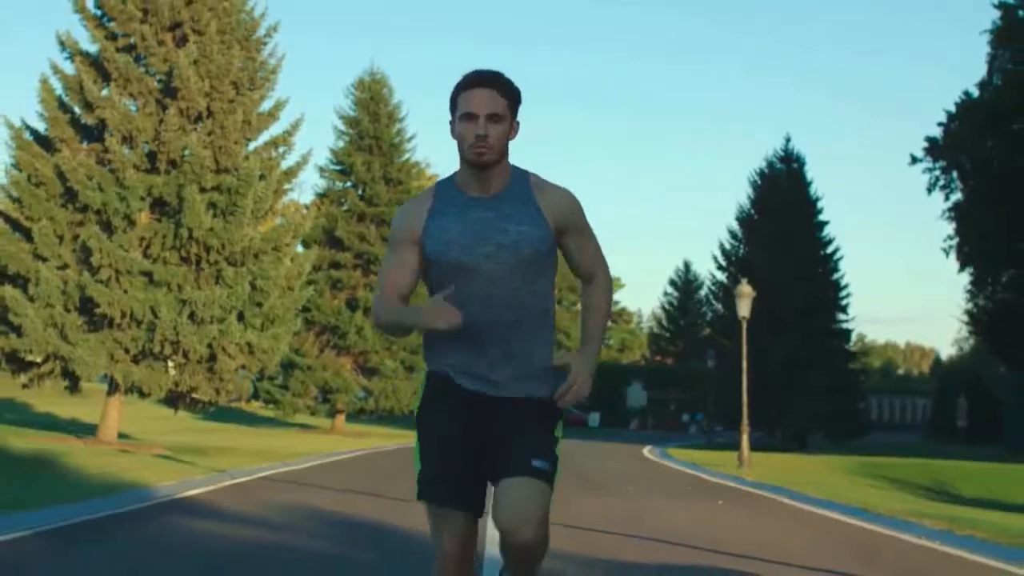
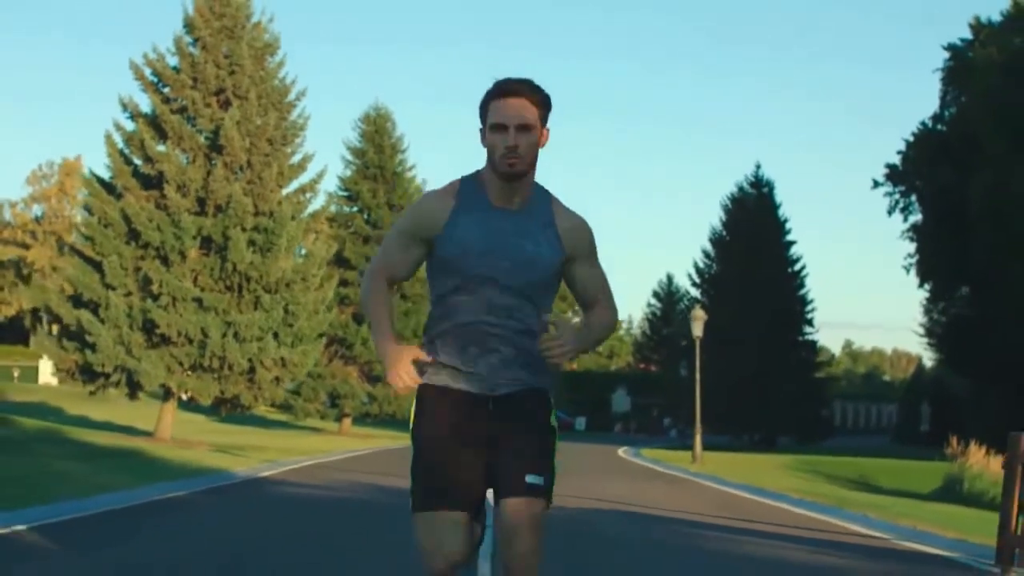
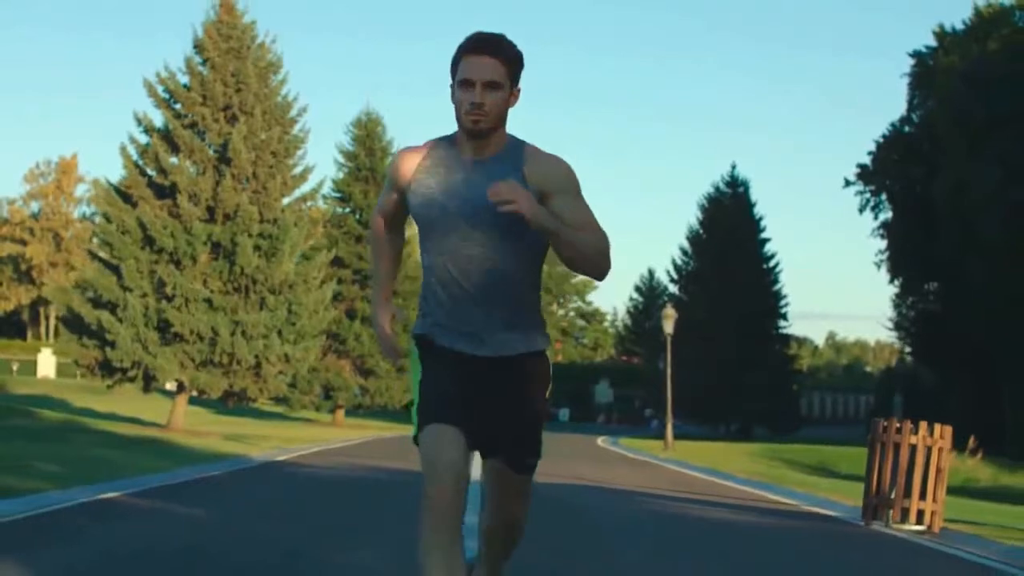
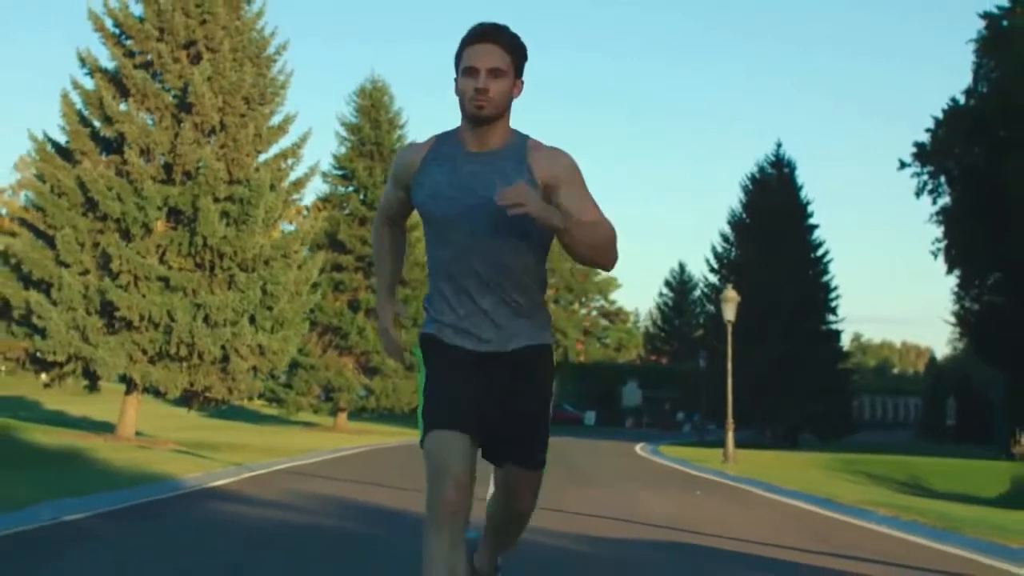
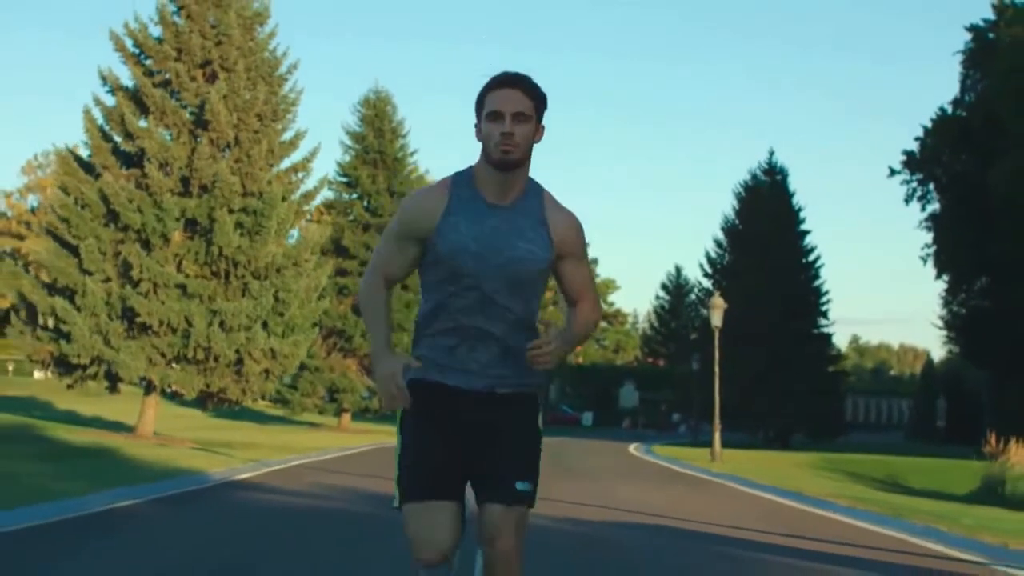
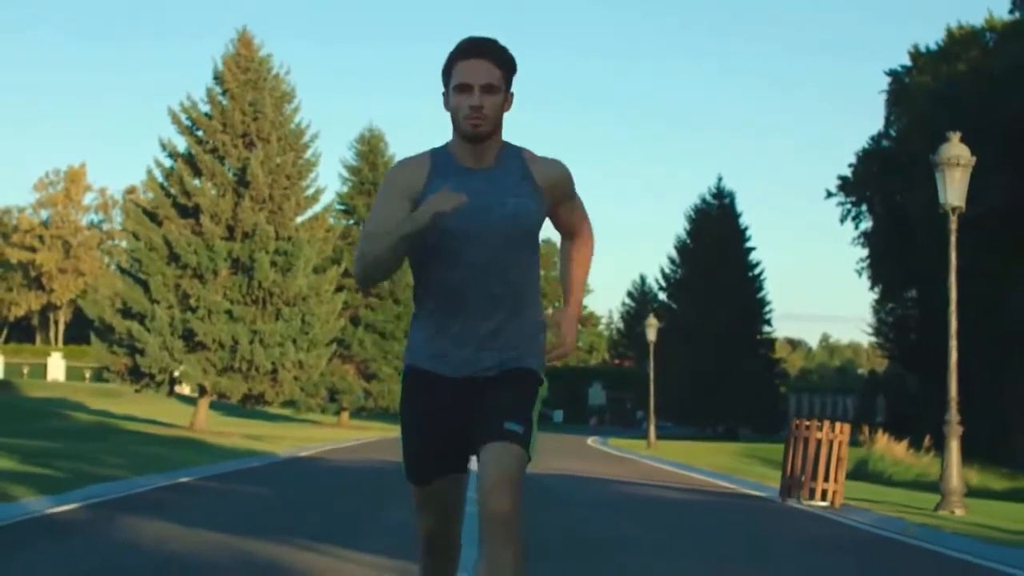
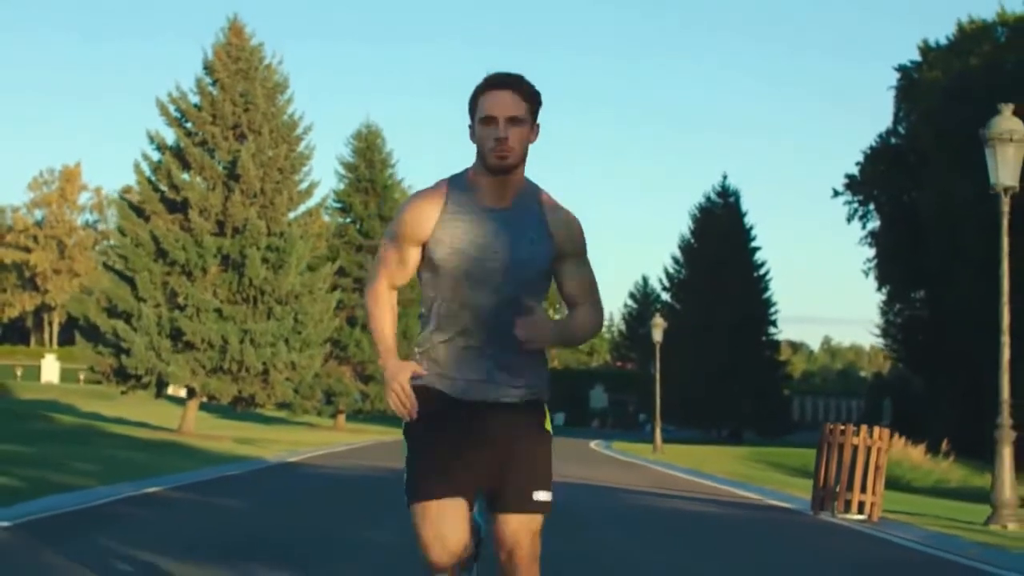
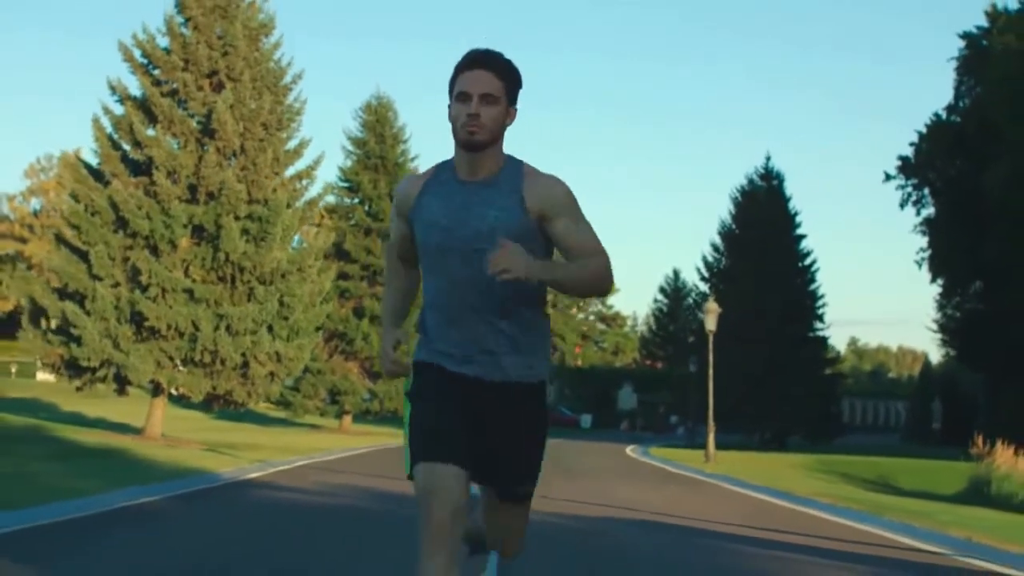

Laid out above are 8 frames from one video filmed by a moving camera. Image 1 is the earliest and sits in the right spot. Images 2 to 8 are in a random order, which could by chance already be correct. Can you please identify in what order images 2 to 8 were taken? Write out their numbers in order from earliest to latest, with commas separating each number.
4, 5, 8, 2, 3, 7, 6
